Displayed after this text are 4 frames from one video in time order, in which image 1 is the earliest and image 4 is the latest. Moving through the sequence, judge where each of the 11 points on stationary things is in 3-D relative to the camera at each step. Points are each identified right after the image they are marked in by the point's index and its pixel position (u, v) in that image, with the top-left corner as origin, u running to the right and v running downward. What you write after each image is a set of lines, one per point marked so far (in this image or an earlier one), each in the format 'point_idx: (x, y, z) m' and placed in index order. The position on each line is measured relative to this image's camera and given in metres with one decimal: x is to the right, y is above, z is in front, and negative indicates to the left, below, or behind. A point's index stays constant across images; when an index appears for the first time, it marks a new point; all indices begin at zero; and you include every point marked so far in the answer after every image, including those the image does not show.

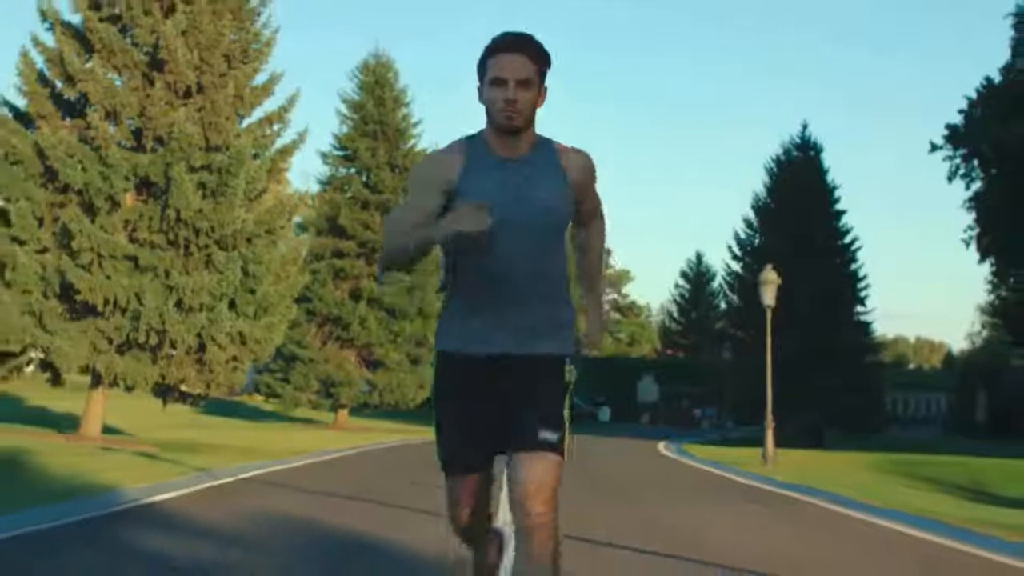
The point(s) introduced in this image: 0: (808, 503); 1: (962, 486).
0: (+3.6, -2.6, +17.8) m
1: (+6.2, -2.7, +19.8) m
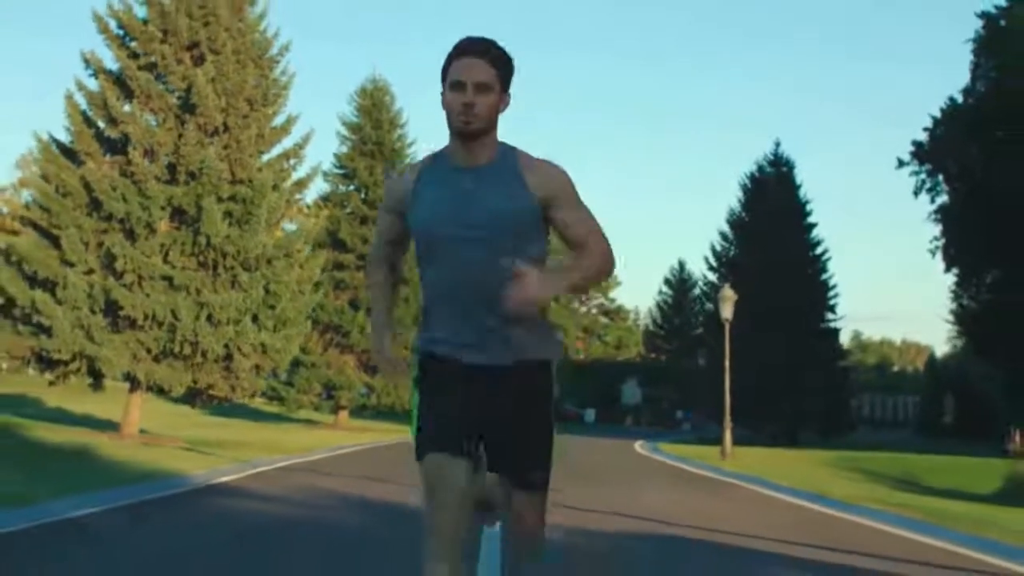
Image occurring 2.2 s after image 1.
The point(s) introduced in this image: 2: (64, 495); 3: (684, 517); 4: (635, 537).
0: (+3.4, -2.8, +20.4) m
1: (+6.0, -2.9, +22.4) m
2: (-4.3, -2.0, +14.0) m
3: (+2.0, -2.6, +16.7) m
4: (+1.2, -2.2, +13.5) m
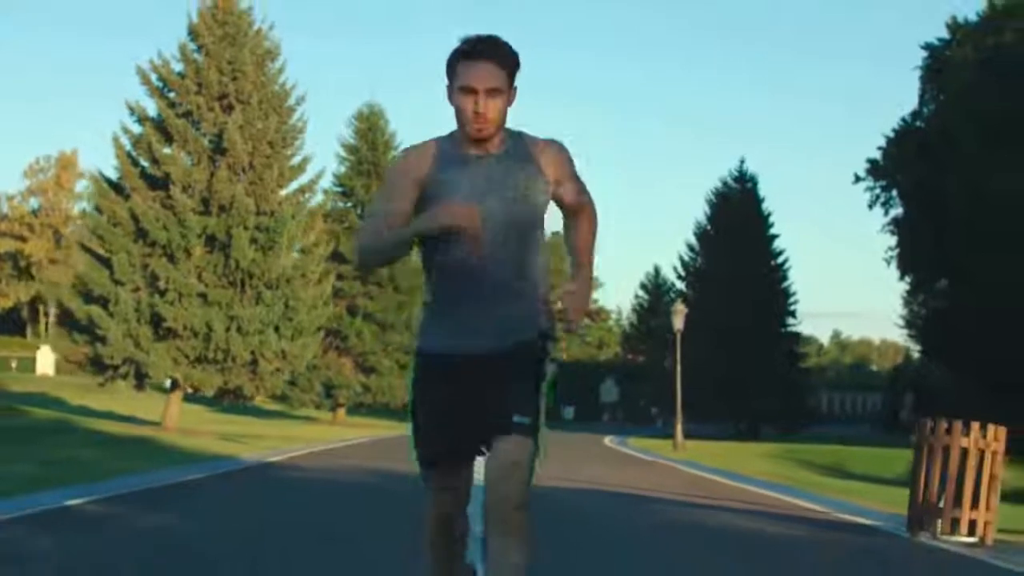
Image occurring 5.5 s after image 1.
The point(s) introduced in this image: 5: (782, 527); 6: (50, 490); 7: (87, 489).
0: (+3.1, -3.1, +24.2) m
1: (+5.7, -3.2, +26.2) m
2: (-4.5, -2.2, +17.7) m
3: (+1.7, -2.9, +20.4) m
4: (+1.0, -2.5, +17.2) m
5: (+2.5, -2.2, +13.8) m
6: (-4.9, -2.1, +15.7) m
7: (-4.6, -2.2, +15.9) m
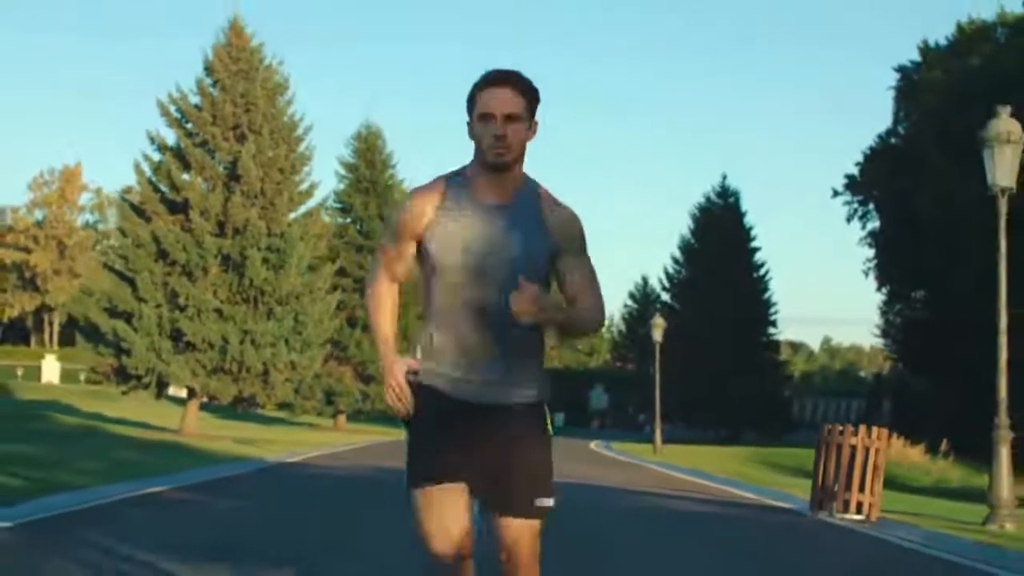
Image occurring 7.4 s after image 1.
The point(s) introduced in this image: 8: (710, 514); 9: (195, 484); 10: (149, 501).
0: (+3.0, -3.4, +26.3) m
1: (+5.5, -3.5, +28.3) m
2: (-4.6, -2.5, +19.8) m
3: (+1.6, -3.1, +22.6) m
4: (+0.9, -2.8, +19.4) m
5: (+2.4, -2.5, +15.9) m
6: (-5.0, -2.4, +17.8) m
7: (-4.8, -2.4, +18.0) m
8: (+2.1, -2.4, +15.5) m
9: (-4.0, -2.5, +18.0) m
10: (-4.0, -2.4, +16.1) m
